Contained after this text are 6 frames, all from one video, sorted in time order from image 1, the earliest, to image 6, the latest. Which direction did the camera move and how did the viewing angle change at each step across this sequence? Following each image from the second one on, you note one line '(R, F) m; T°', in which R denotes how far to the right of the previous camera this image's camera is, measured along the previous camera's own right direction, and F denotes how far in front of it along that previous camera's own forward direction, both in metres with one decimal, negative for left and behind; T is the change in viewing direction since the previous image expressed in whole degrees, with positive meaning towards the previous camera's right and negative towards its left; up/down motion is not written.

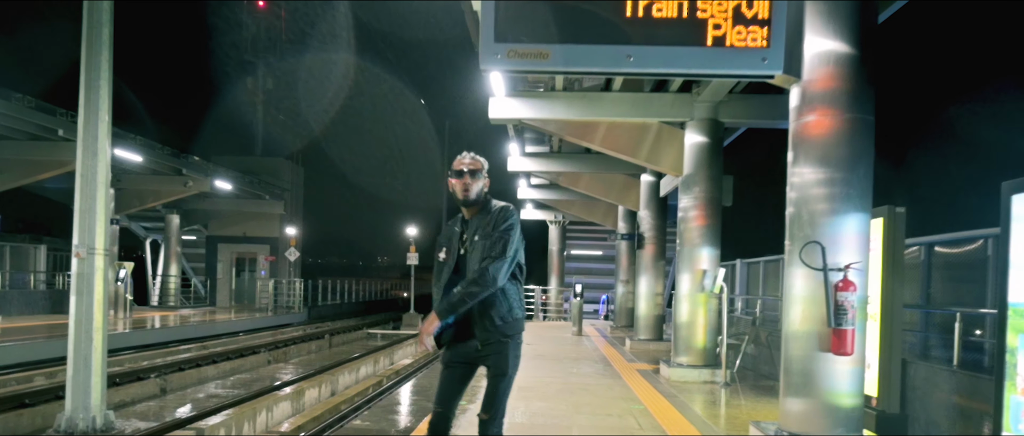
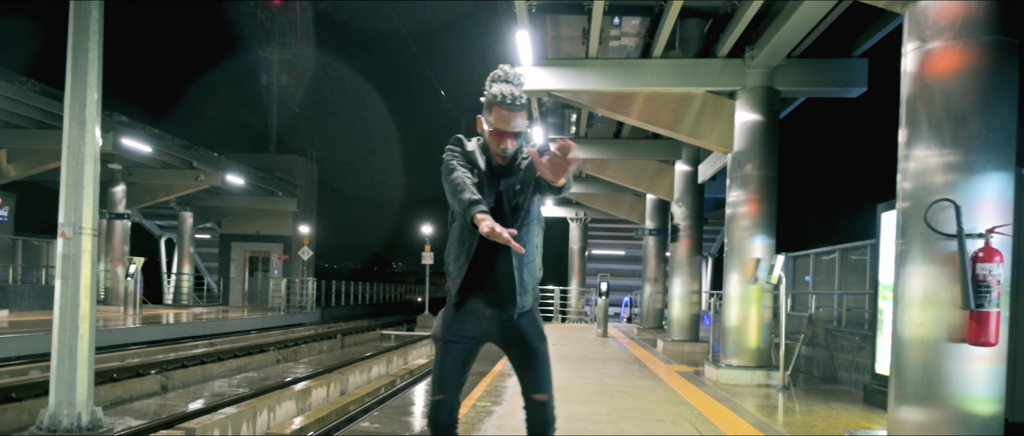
(-0.2, +1.3) m; -1°
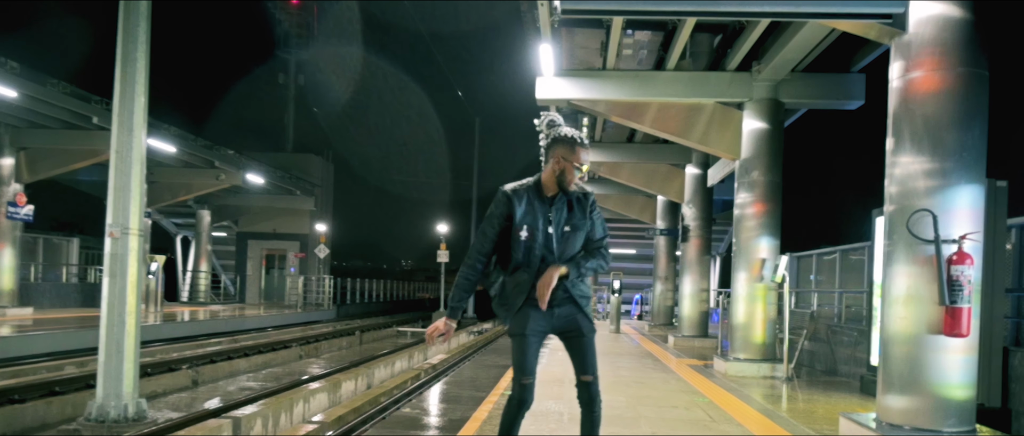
(-0.2, -0.7) m; -1°
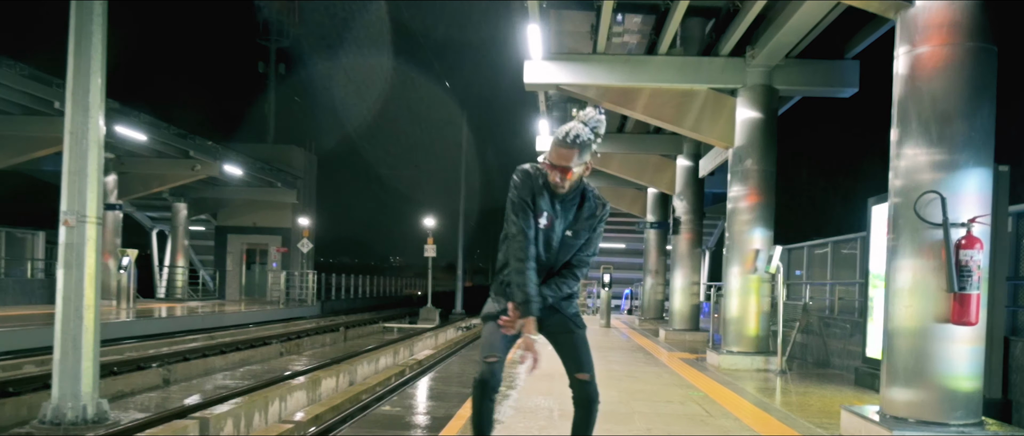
(0.0, +0.3) m; +1°
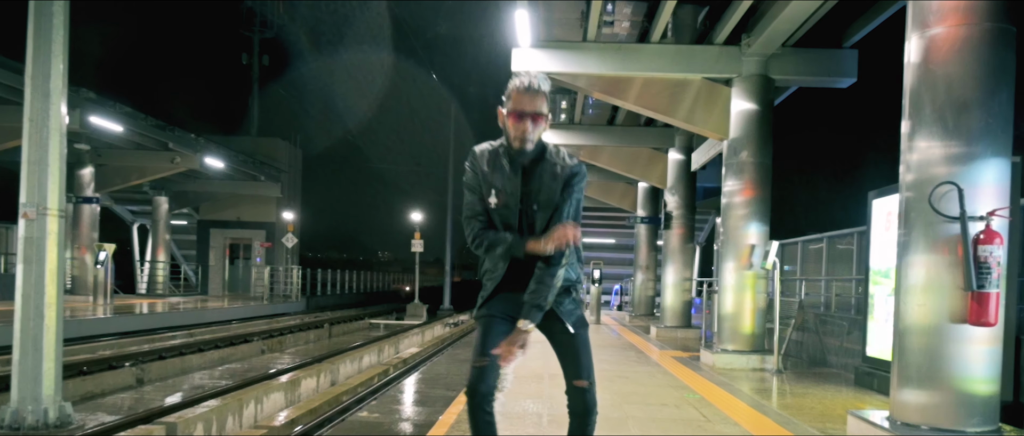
(0.0, +0.4) m; +1°
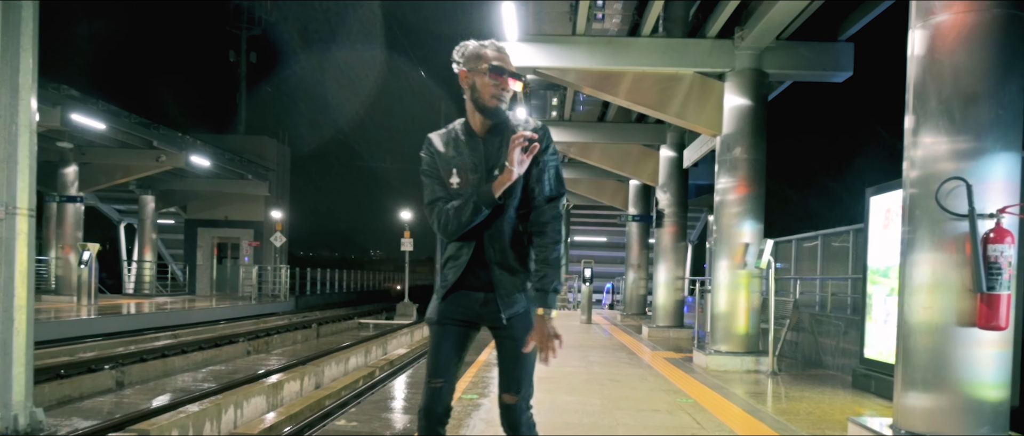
(+0.1, +0.3) m; +1°
